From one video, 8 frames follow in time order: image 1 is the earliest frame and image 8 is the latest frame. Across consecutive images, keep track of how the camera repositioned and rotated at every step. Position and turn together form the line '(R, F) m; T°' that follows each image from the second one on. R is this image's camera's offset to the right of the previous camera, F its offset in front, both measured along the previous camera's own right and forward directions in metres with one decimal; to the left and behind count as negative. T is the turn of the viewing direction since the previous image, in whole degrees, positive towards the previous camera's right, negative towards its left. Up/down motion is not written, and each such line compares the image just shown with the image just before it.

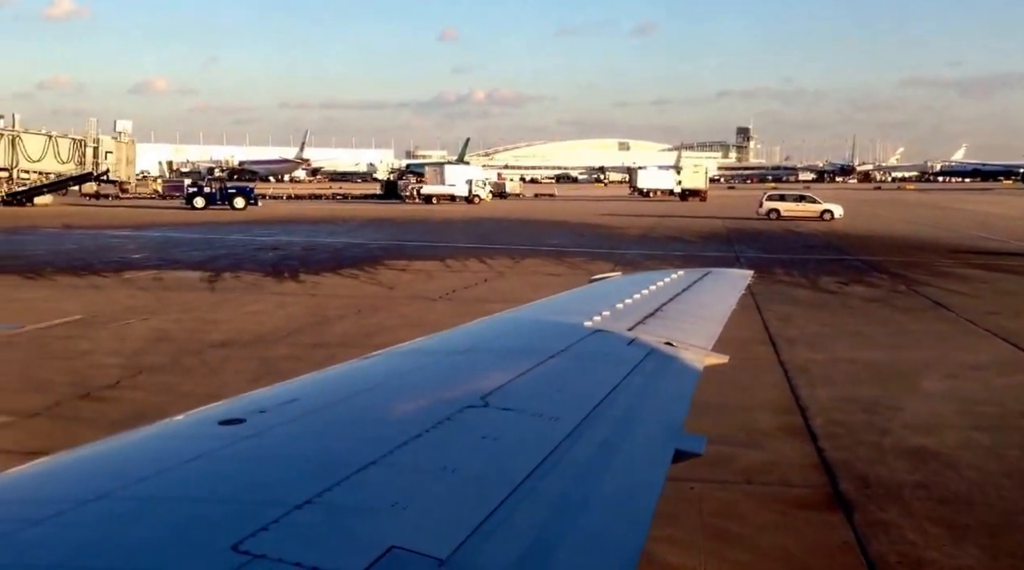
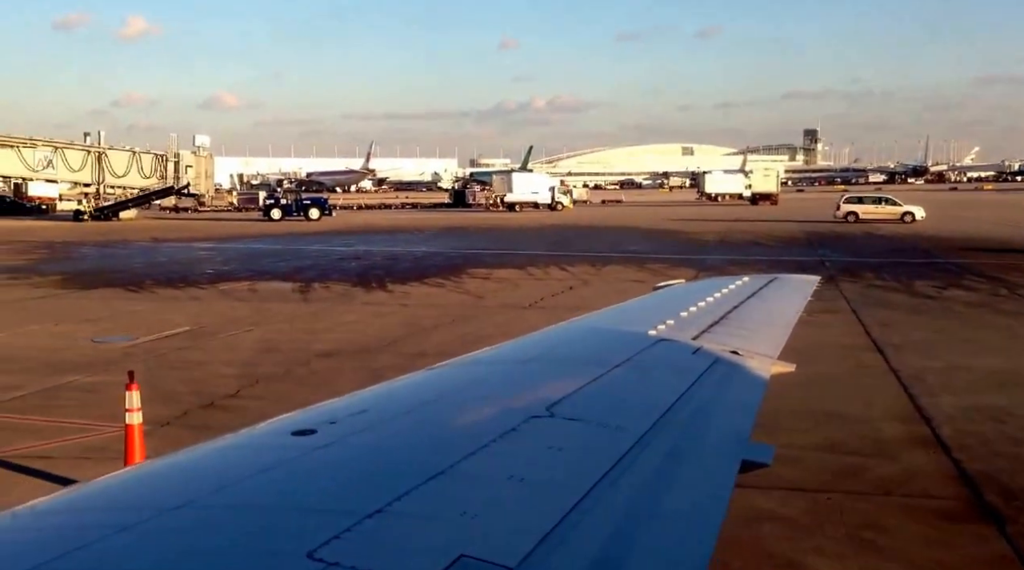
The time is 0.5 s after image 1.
(-0.6, 0.0) m; -4°
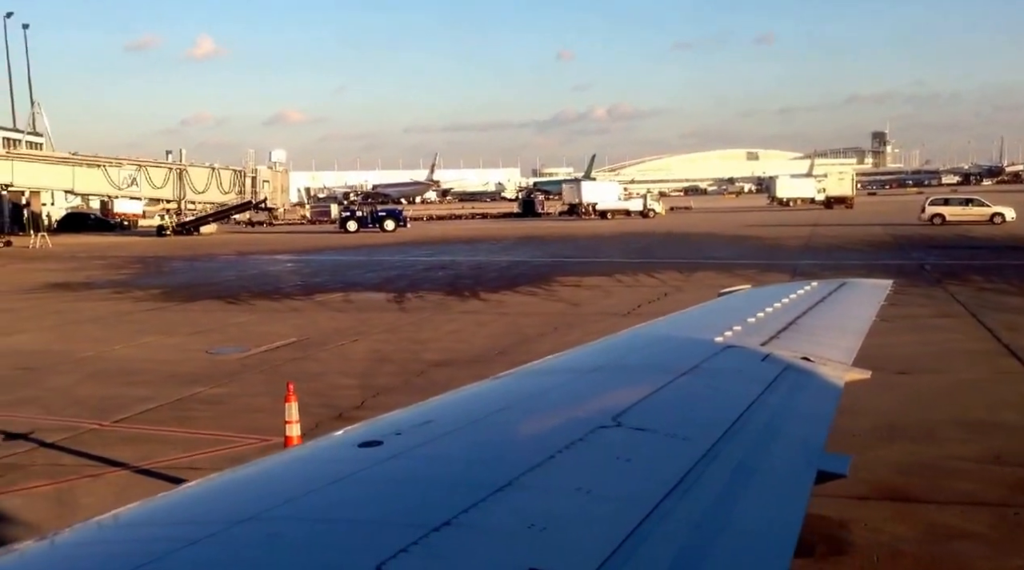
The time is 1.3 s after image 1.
(-0.8, +0.3) m; -4°
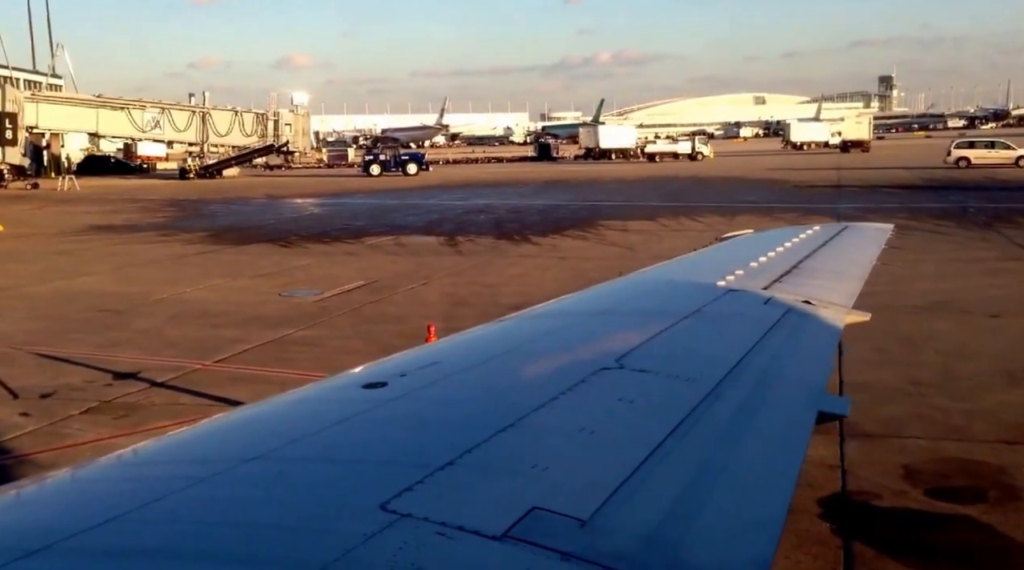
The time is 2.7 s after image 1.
(-1.1, +0.1) m; 0°
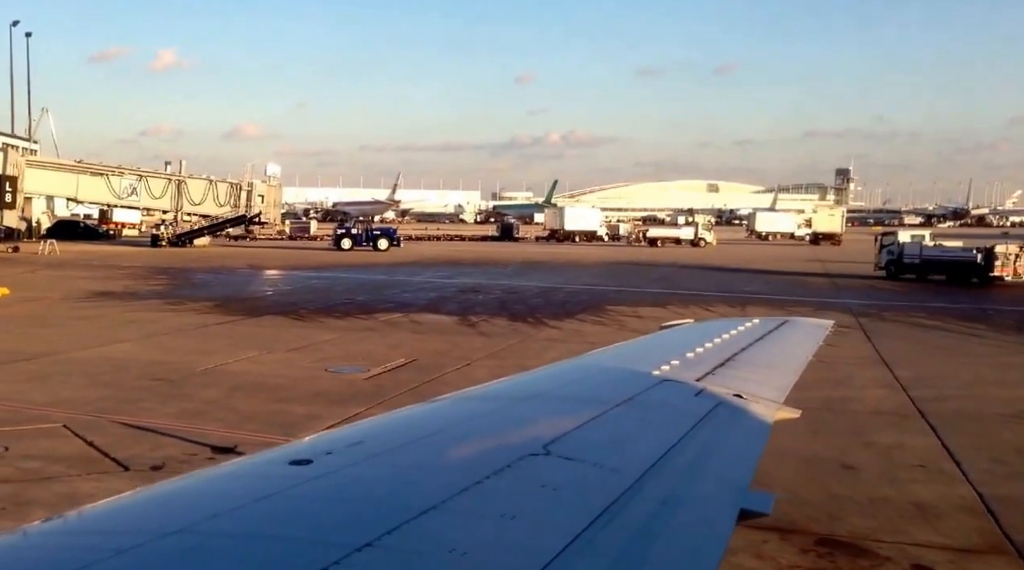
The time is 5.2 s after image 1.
(-1.7, -0.3) m; +4°
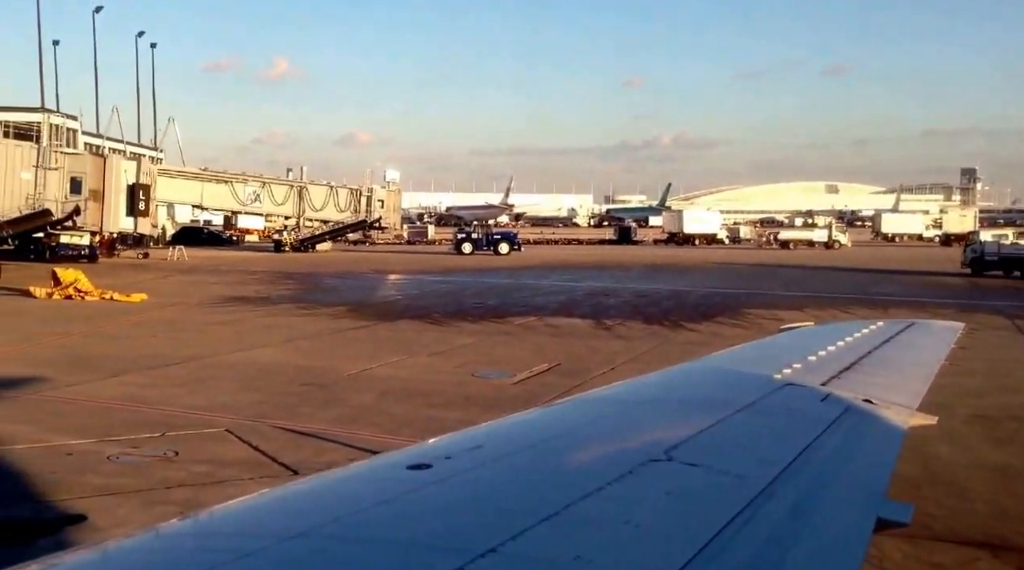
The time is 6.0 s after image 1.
(-0.5, +0.7) m; -7°
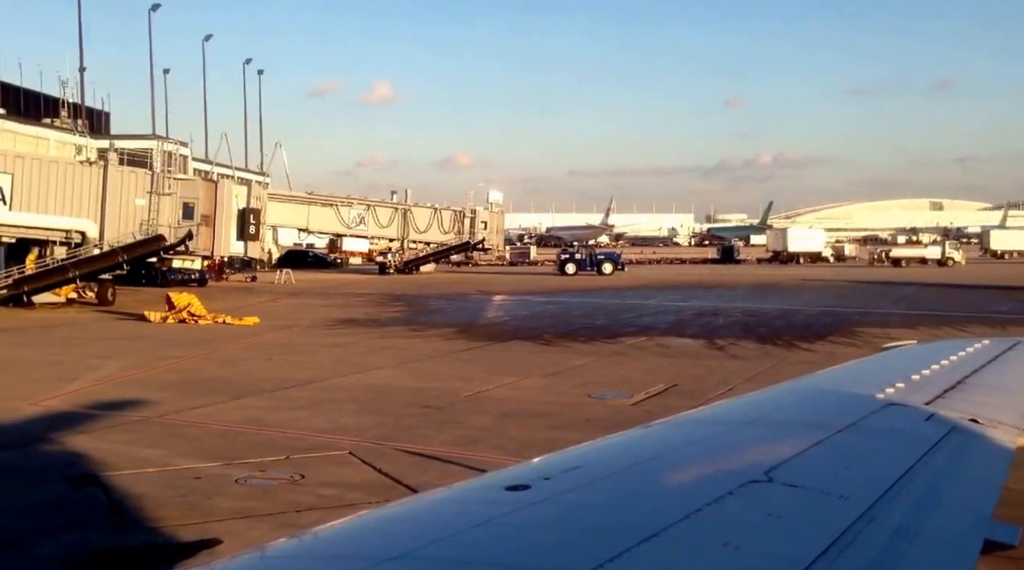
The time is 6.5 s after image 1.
(-0.3, +0.6) m; -6°
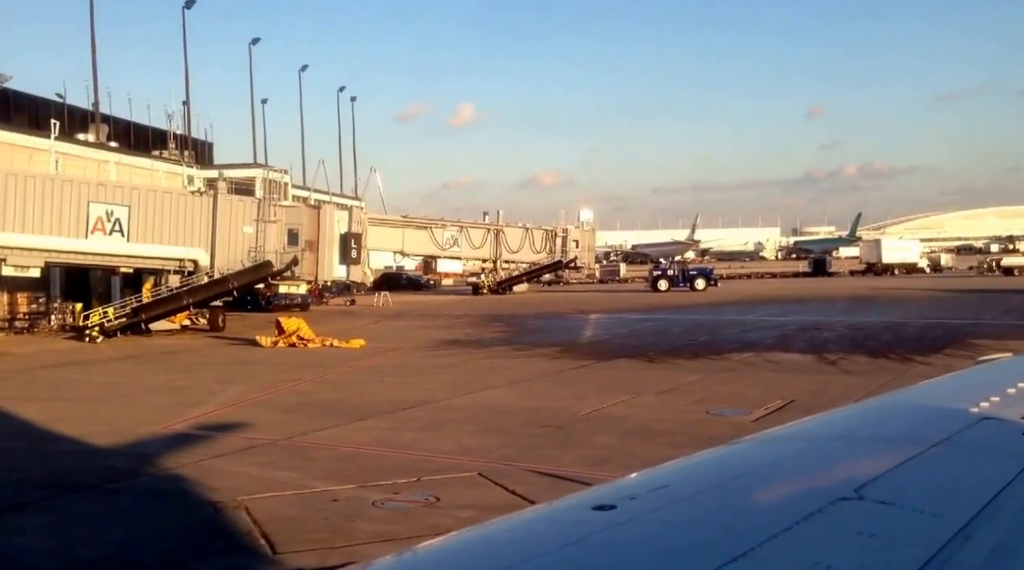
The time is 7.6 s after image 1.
(-0.5, +0.3) m; -5°
